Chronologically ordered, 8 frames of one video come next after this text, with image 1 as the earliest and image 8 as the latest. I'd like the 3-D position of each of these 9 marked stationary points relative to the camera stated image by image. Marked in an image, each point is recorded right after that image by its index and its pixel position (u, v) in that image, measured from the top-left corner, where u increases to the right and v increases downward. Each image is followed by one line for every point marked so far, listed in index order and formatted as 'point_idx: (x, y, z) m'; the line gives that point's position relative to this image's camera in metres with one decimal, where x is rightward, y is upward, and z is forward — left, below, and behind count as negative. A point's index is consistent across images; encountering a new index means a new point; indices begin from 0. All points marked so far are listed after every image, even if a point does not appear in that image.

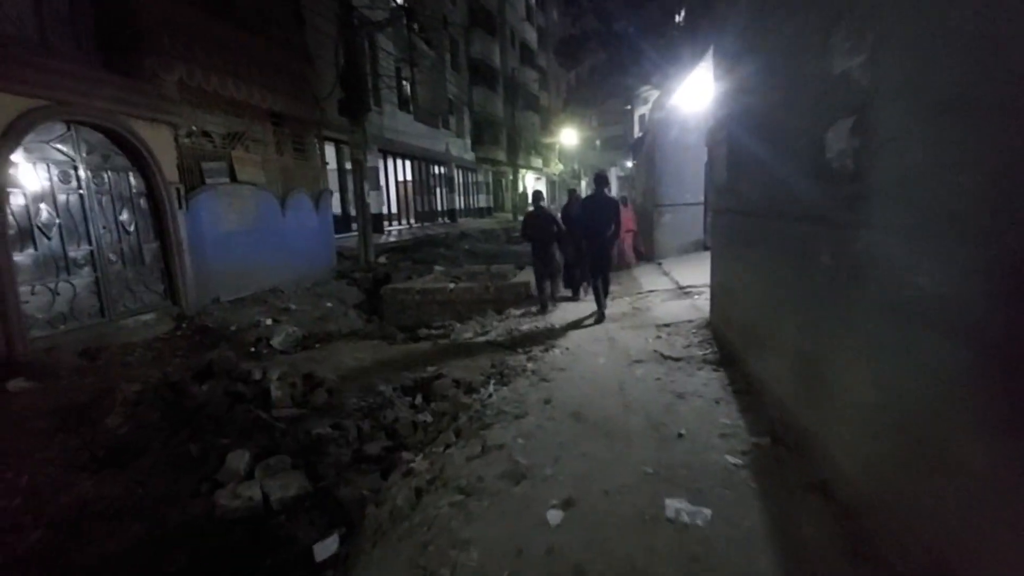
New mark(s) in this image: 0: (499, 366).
0: (-0.1, -0.8, +5.2) m
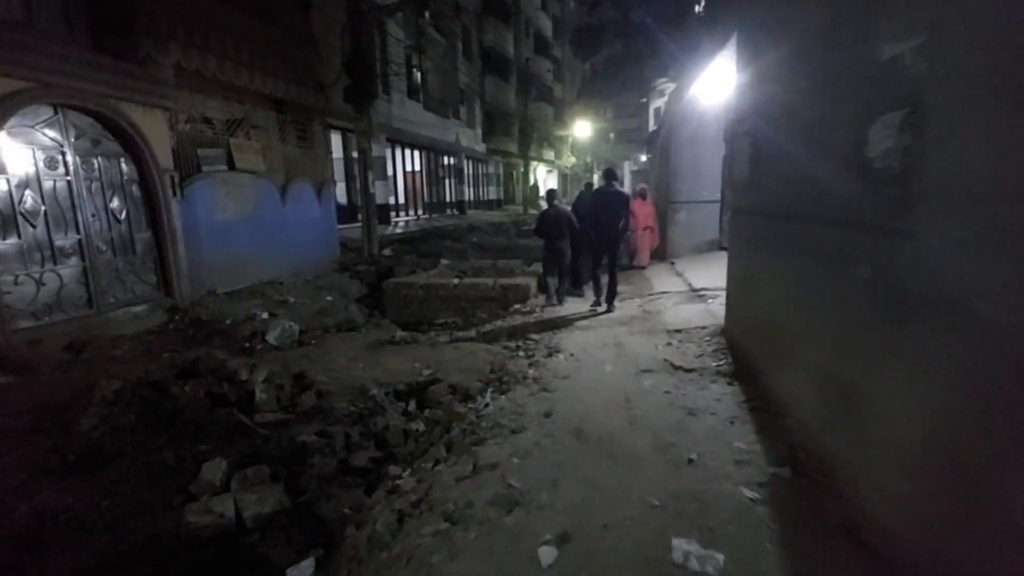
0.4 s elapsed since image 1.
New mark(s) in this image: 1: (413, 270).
0: (-0.1, -0.8, +4.9) m
1: (-2.0, +0.4, +10.4) m
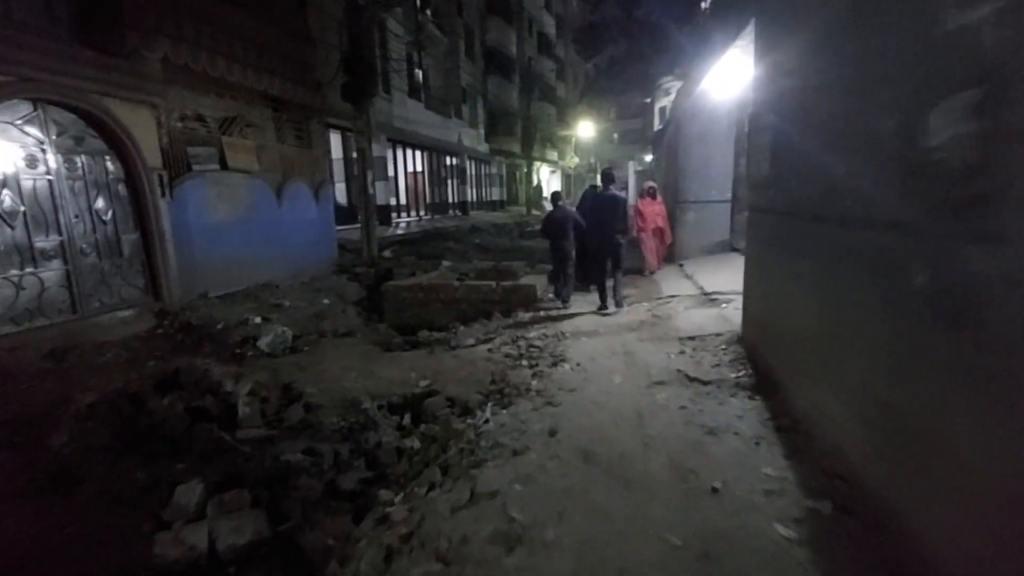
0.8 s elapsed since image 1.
0: (-0.1, -0.9, +4.6) m
1: (-2.0, +0.3, +10.1) m
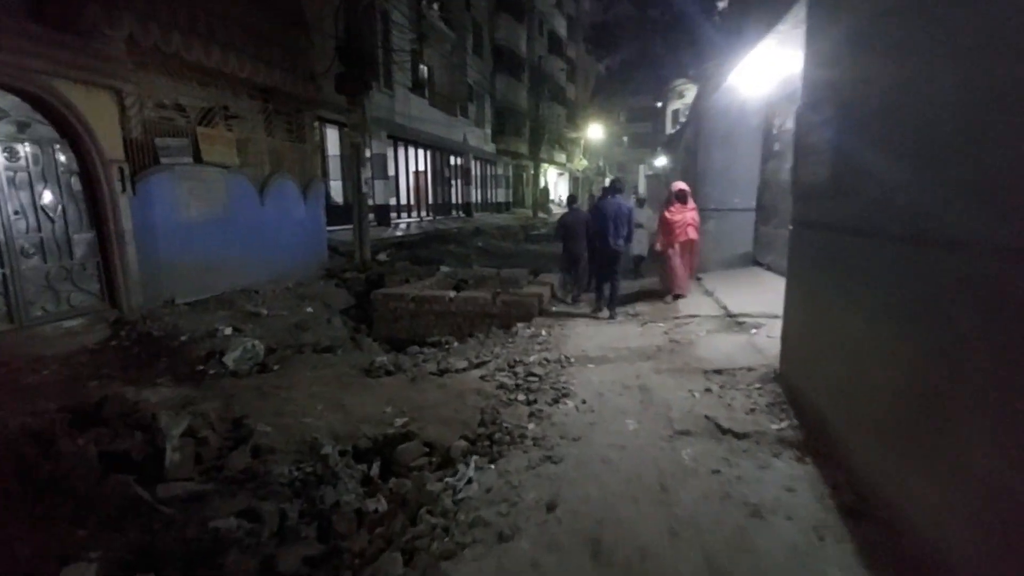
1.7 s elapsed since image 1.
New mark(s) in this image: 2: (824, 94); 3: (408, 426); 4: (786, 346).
0: (-0.1, -1.0, +3.8) m
1: (-2.0, +0.2, +9.4) m
2: (+2.2, +1.4, +3.6) m
3: (-0.8, -1.1, +3.9) m
4: (+2.2, -0.5, +4.2) m
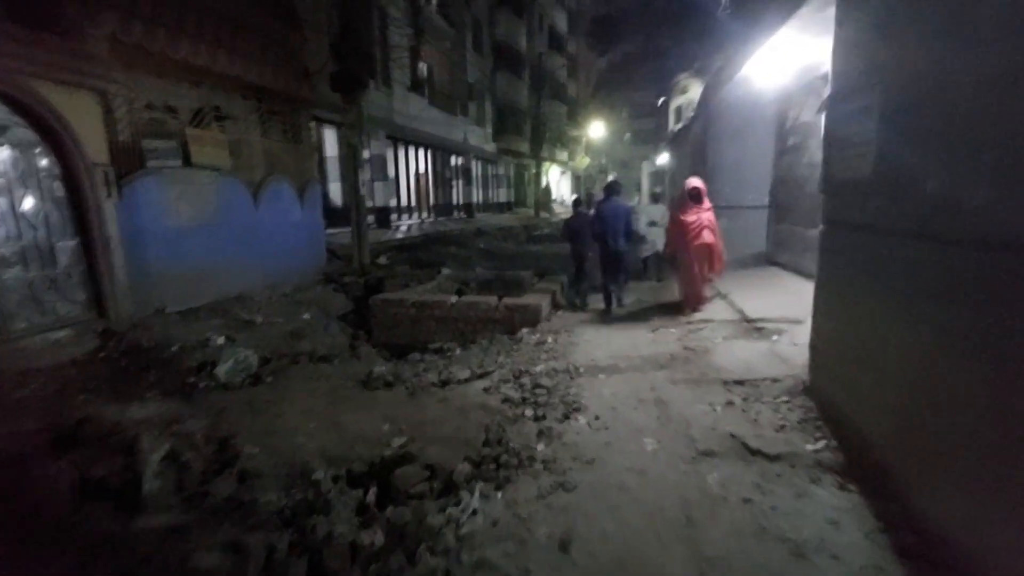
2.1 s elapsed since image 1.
0: (-0.1, -1.1, +3.5) m
1: (-1.9, +0.1, +9.1) m
2: (+2.3, +1.3, +3.3) m
3: (-0.7, -1.1, +3.6) m
4: (+2.3, -0.5, +3.9) m
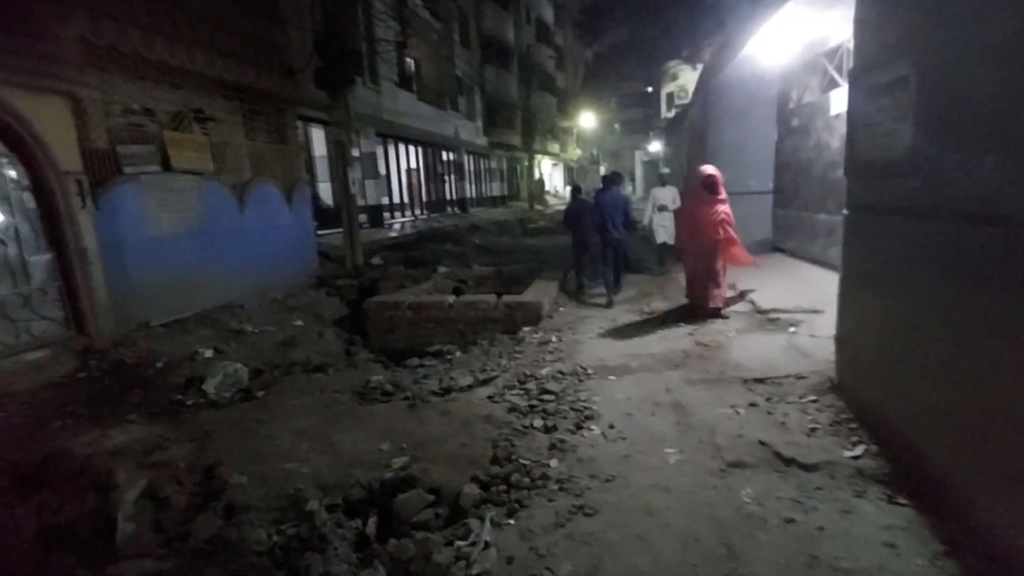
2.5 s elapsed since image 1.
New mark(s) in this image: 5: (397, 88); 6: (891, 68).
0: (0.0, -1.1, +3.2) m
1: (-1.9, +0.1, +8.8) m
2: (+2.2, +1.4, +3.0) m
3: (-0.7, -1.2, +3.3) m
4: (+2.3, -0.4, +3.6) m
5: (-3.8, +6.7, +17.1) m
6: (+2.2, +1.3, +3.0) m
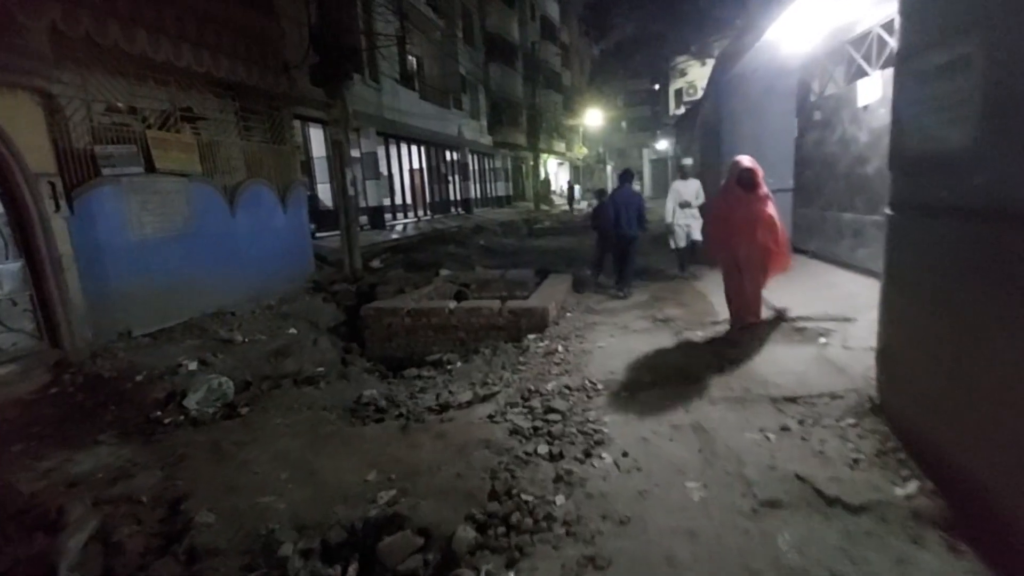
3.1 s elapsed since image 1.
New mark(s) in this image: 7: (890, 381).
0: (0.0, -1.2, +2.8) m
1: (-1.8, 0.0, +8.4) m
2: (+2.2, +1.3, +2.6) m
3: (-0.7, -1.2, +2.9) m
4: (+2.3, -0.5, +3.2) m
5: (-3.7, +6.6, +16.7) m
6: (+2.2, +1.2, +2.6) m
7: (+2.3, -0.6, +3.1) m
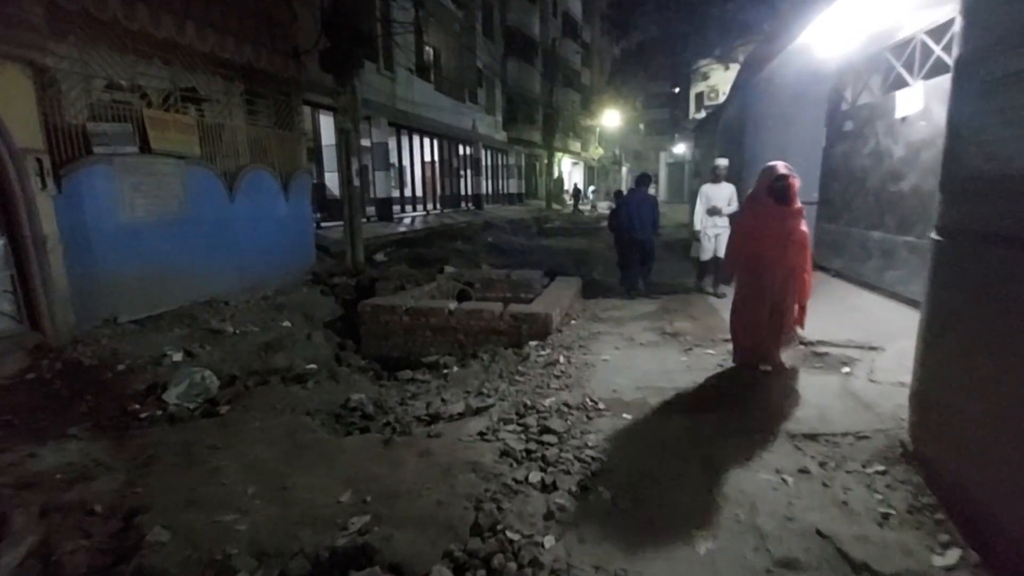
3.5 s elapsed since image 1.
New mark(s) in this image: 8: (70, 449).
0: (-0.1, -1.2, +2.5) m
1: (-1.8, 0.0, +8.1) m
2: (+2.3, +1.2, +2.3) m
3: (-0.8, -1.3, +2.7) m
4: (+2.3, -0.7, +2.9) m
5: (-3.2, +6.8, +16.4) m
6: (+2.3, +1.1, +2.3) m
7: (+2.3, -0.8, +2.8) m
8: (-3.4, -1.2, +3.9) m
